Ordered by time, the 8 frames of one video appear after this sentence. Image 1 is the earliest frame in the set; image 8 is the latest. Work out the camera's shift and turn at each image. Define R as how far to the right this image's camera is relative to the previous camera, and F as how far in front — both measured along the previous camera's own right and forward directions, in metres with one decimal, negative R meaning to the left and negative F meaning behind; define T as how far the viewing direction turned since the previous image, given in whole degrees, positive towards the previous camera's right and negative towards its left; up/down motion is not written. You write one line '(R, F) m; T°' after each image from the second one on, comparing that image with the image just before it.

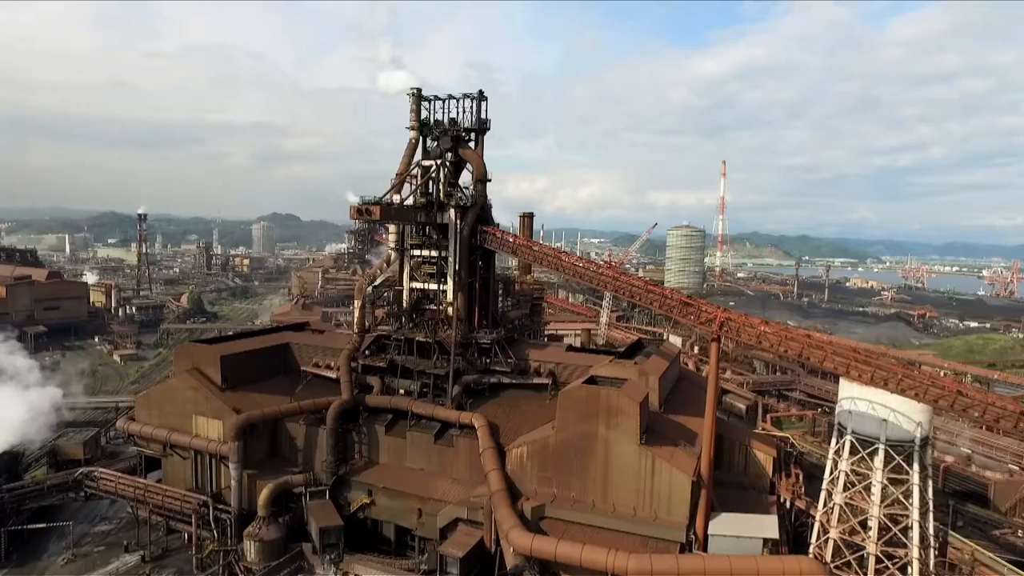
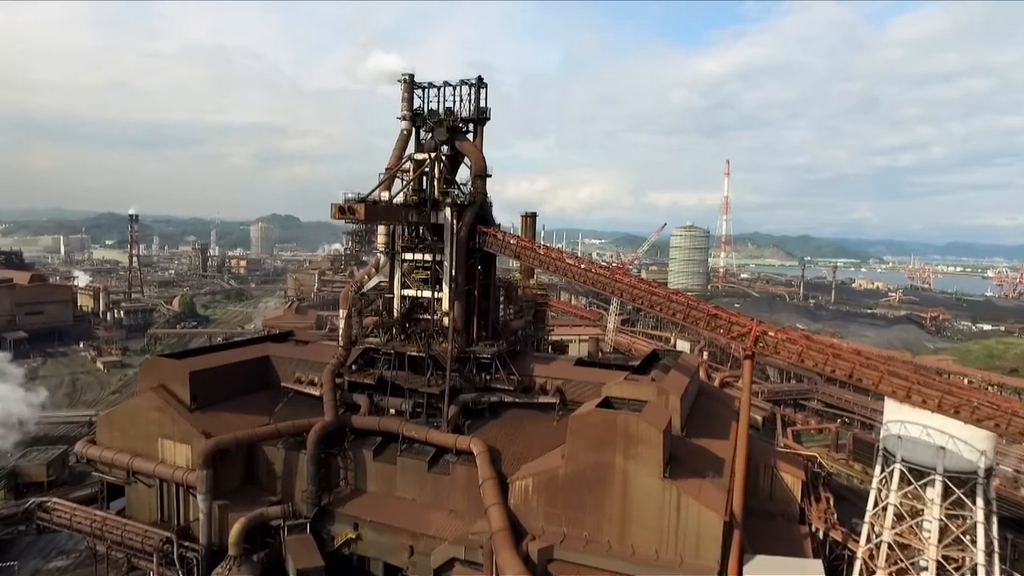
(-0.1, +3.3) m; 0°
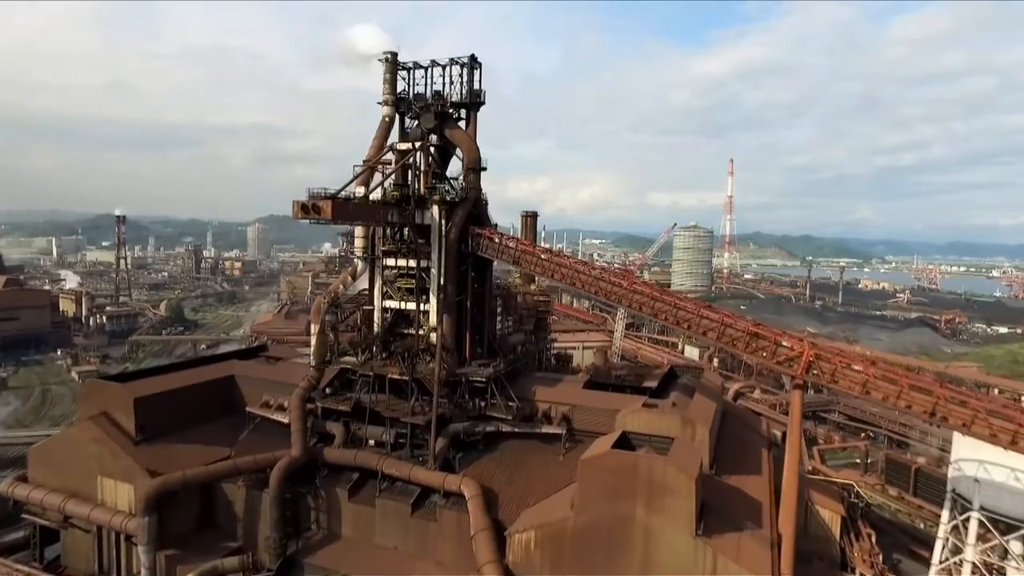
(+0.1, +4.0) m; 0°
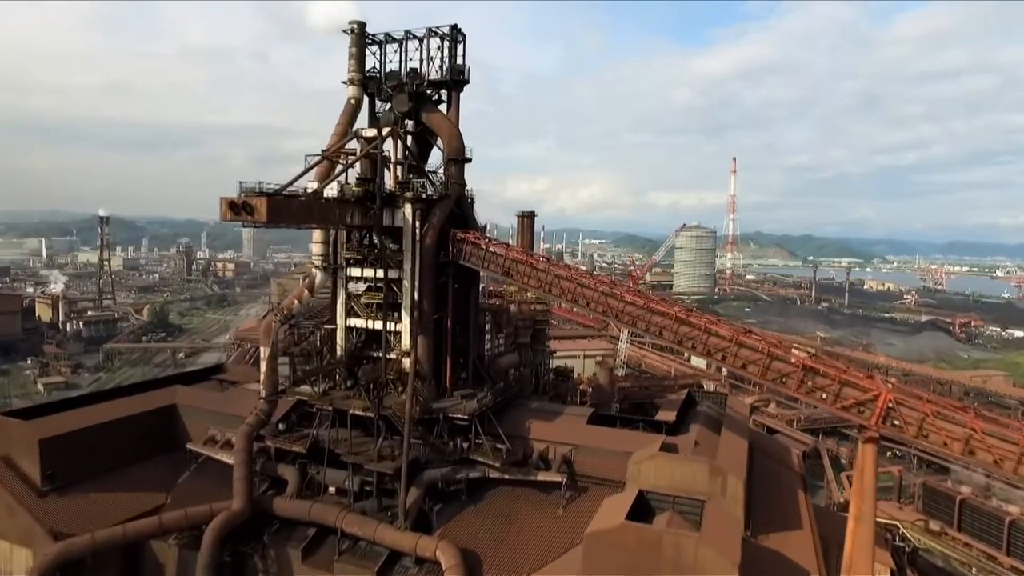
(+0.4, +4.3) m; 0°
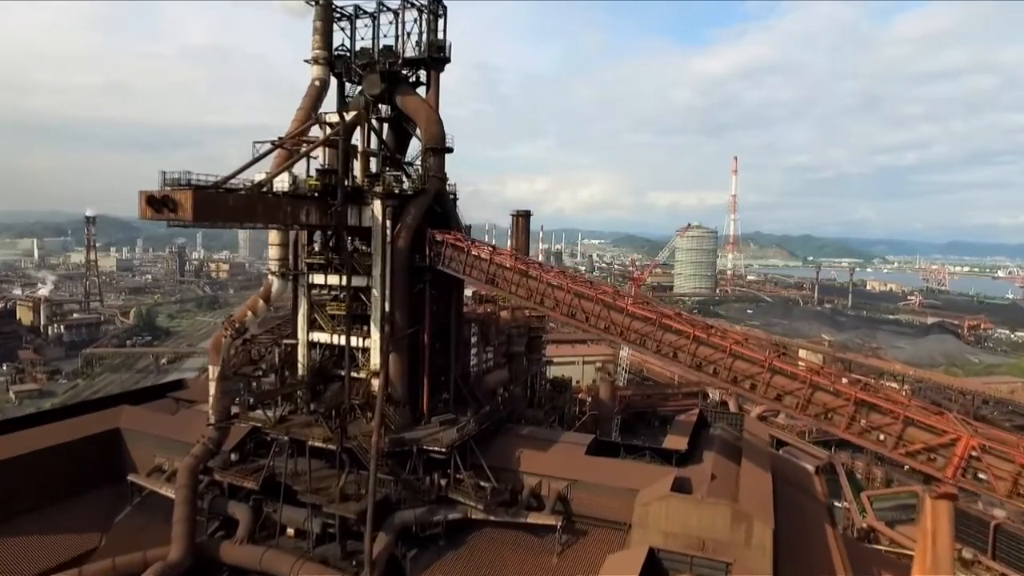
(+0.4, +2.9) m; 0°
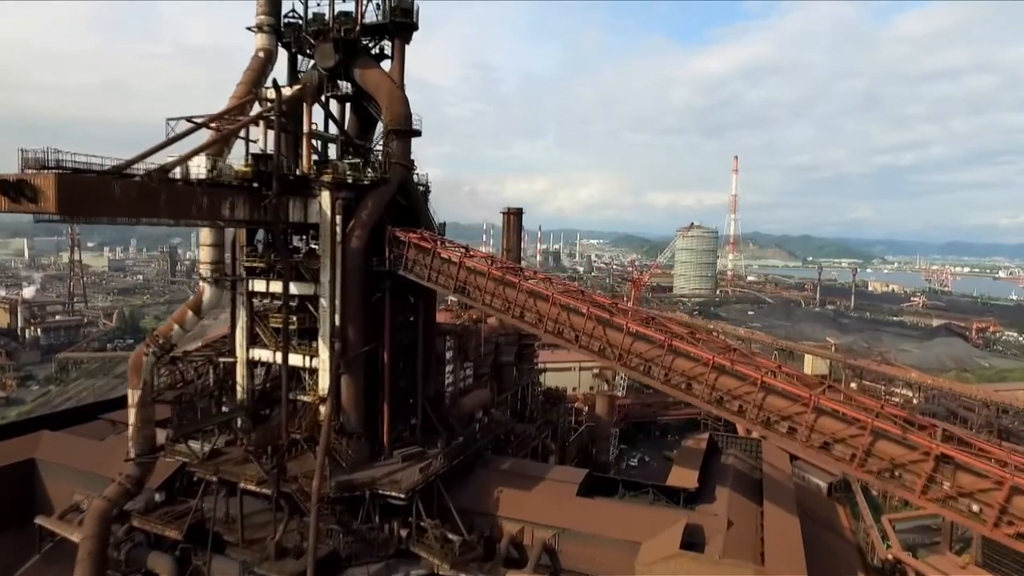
(+0.5, +3.0) m; 0°
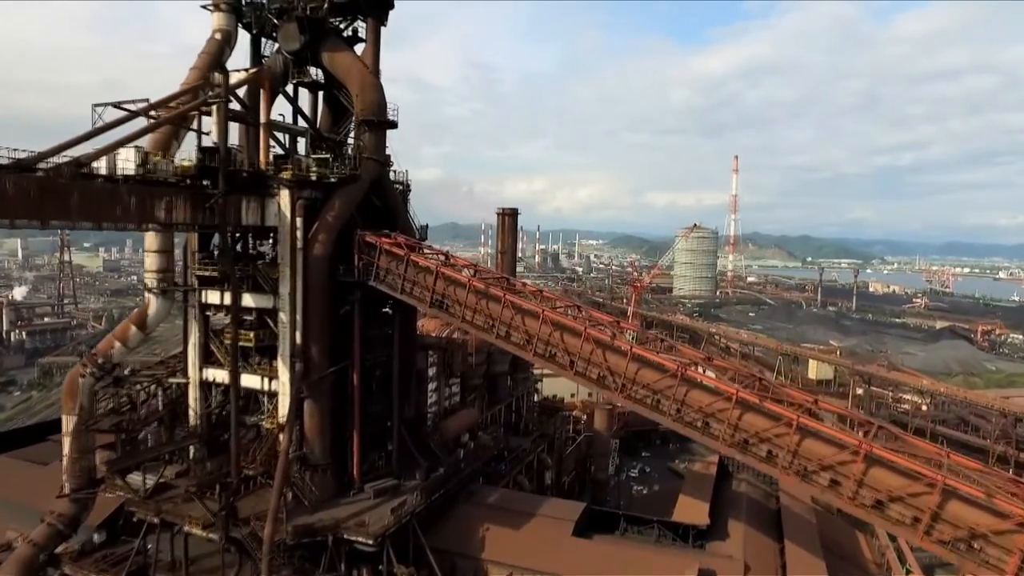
(+0.3, +1.8) m; 0°
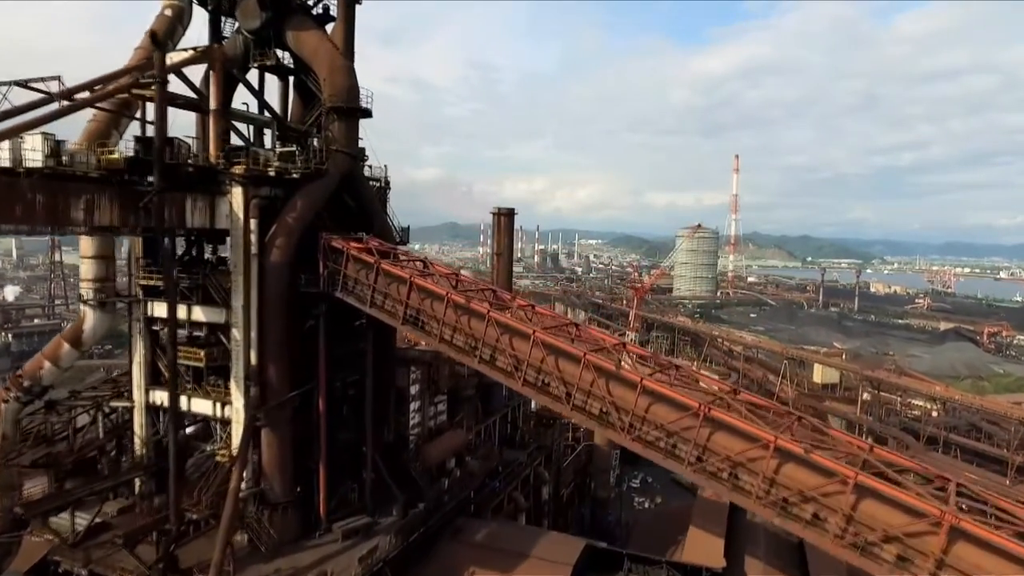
(+0.2, +1.7) m; 0°
